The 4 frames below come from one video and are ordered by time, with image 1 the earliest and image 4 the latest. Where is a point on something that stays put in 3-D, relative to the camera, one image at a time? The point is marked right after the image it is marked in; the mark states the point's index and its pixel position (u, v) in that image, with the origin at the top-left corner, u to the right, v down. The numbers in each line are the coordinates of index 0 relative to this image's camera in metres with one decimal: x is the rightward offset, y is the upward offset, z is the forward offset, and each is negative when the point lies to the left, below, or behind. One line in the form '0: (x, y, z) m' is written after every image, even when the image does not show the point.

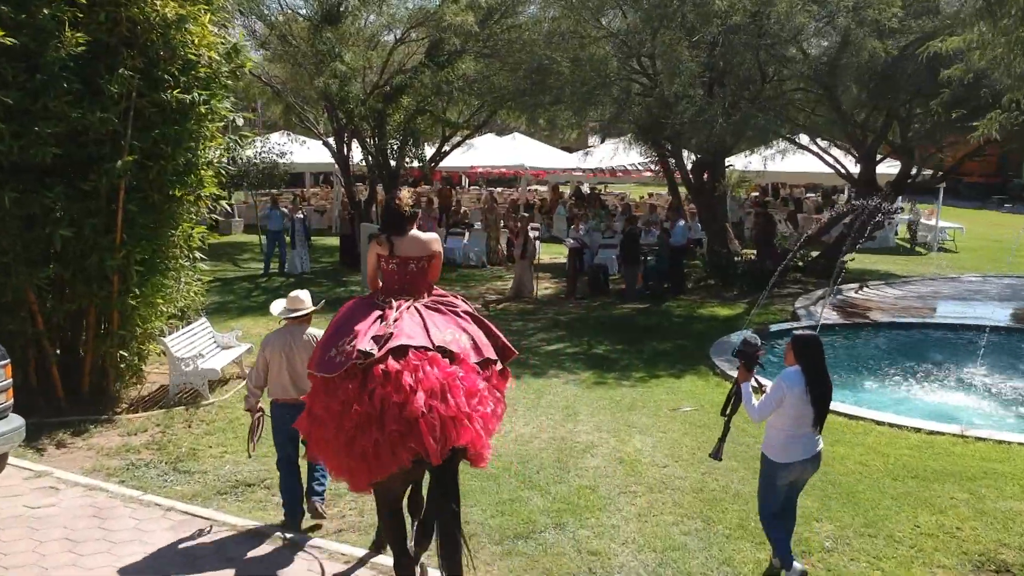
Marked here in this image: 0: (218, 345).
0: (-3.0, -0.6, +9.8) m
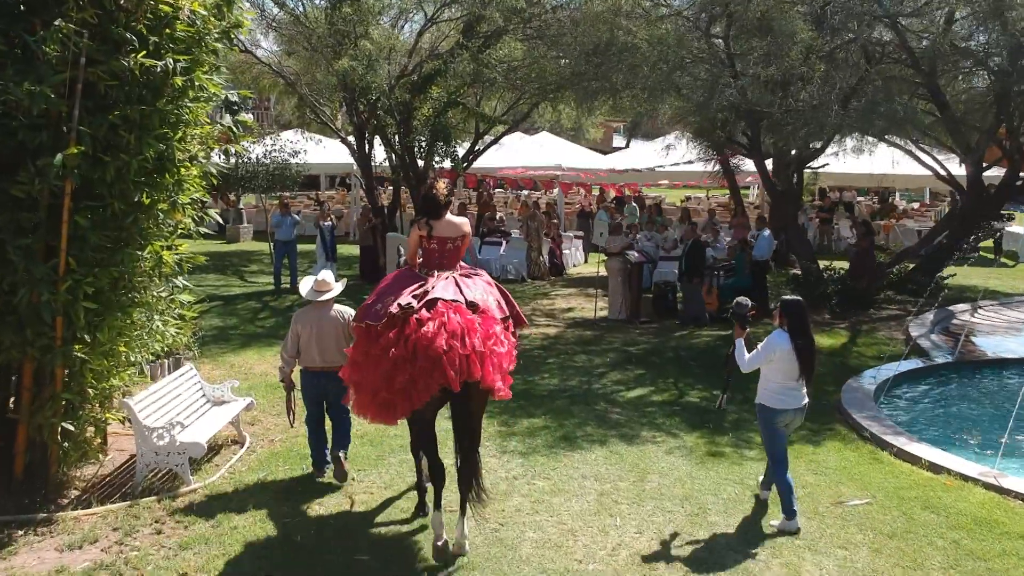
0: (-2.4, -0.9, +7.4) m
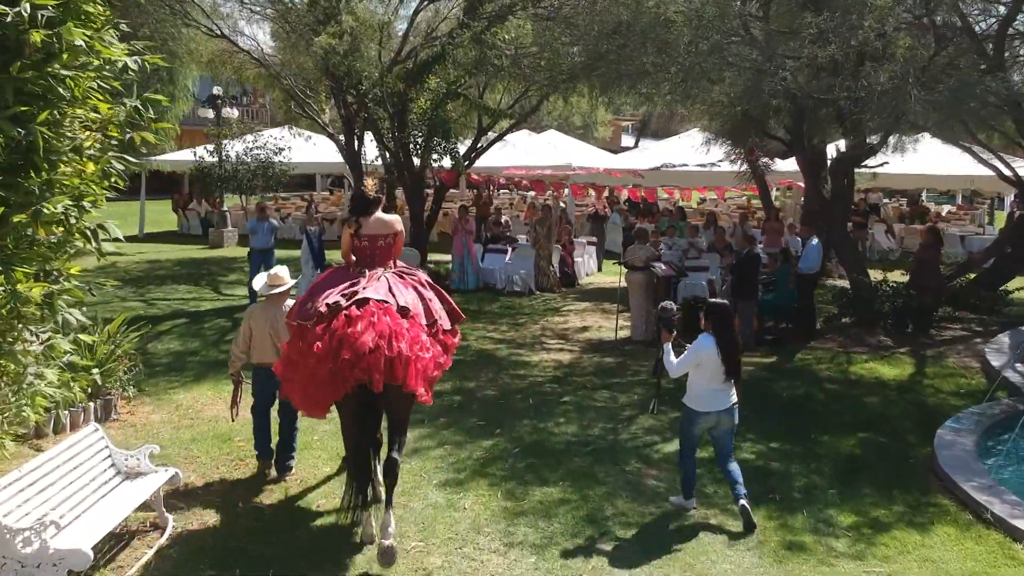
0: (-2.3, -1.1, +5.6) m
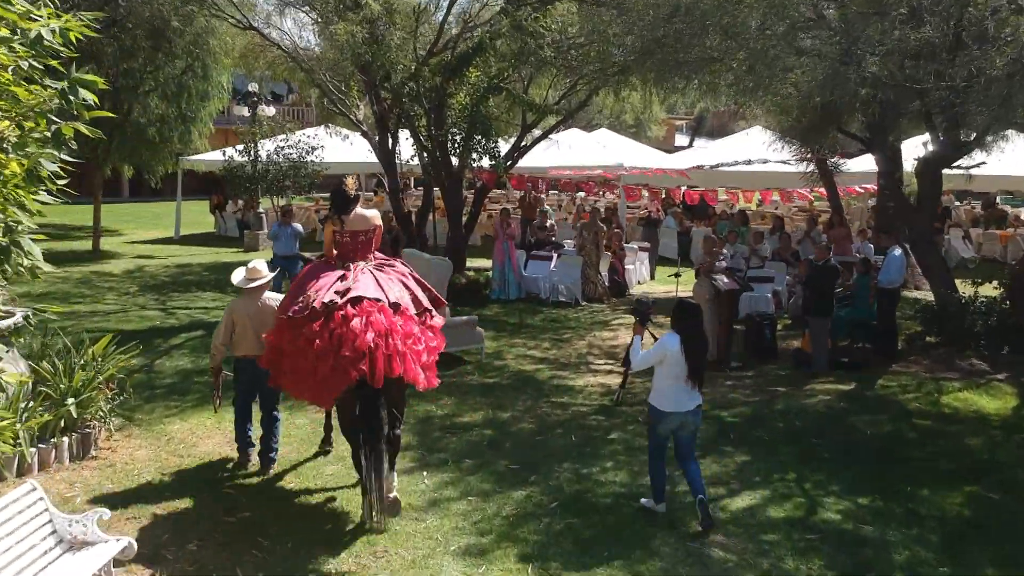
0: (-2.1, -1.2, +4.6) m
